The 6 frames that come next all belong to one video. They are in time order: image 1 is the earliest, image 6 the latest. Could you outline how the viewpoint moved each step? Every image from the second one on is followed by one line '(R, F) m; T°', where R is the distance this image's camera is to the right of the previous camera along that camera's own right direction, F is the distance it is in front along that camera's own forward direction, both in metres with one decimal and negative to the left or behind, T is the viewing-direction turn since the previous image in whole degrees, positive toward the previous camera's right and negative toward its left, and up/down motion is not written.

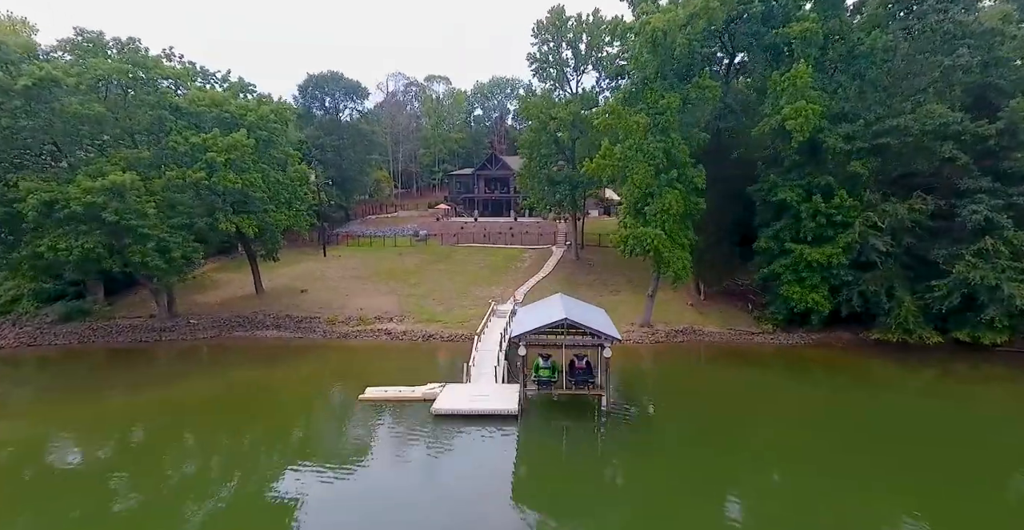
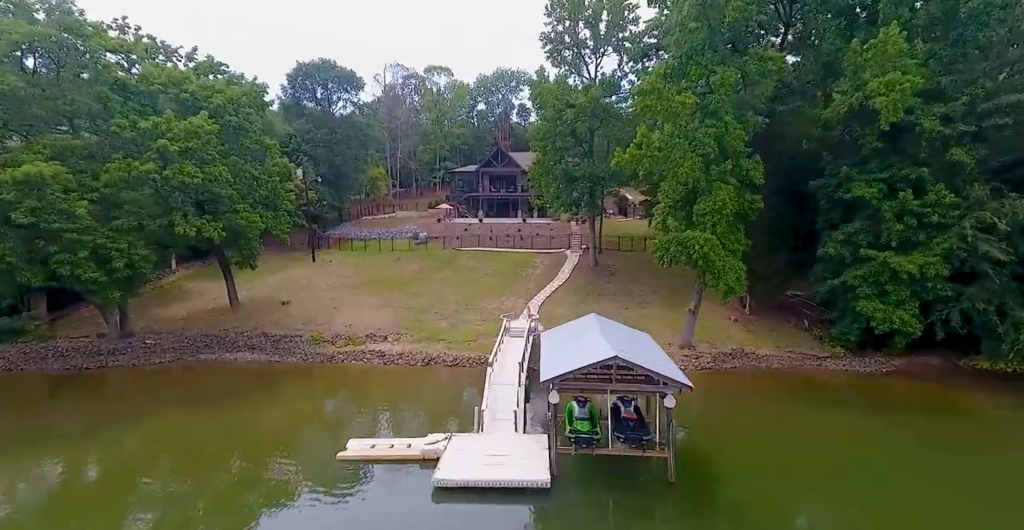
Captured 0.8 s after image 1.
(-0.7, +4.5) m; 0°
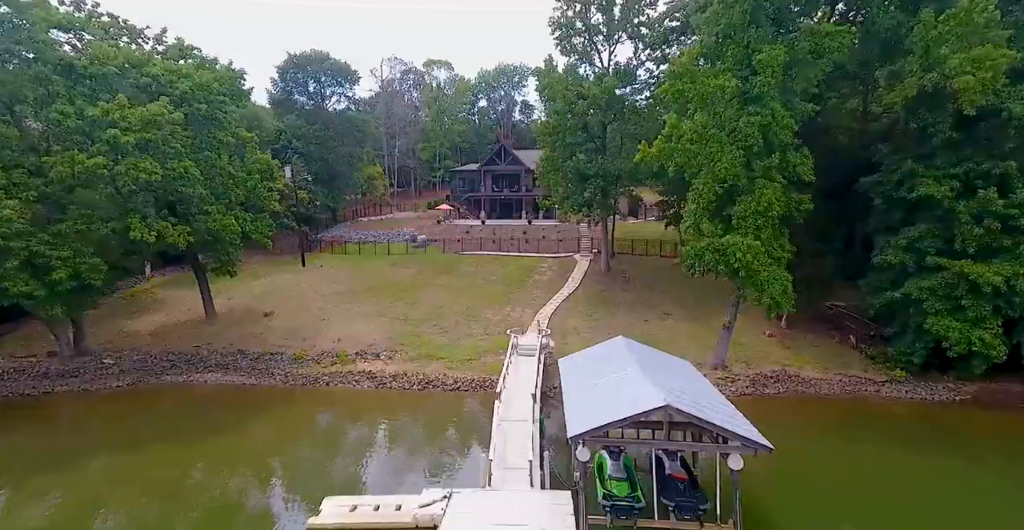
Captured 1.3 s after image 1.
(-0.3, +3.0) m; 0°
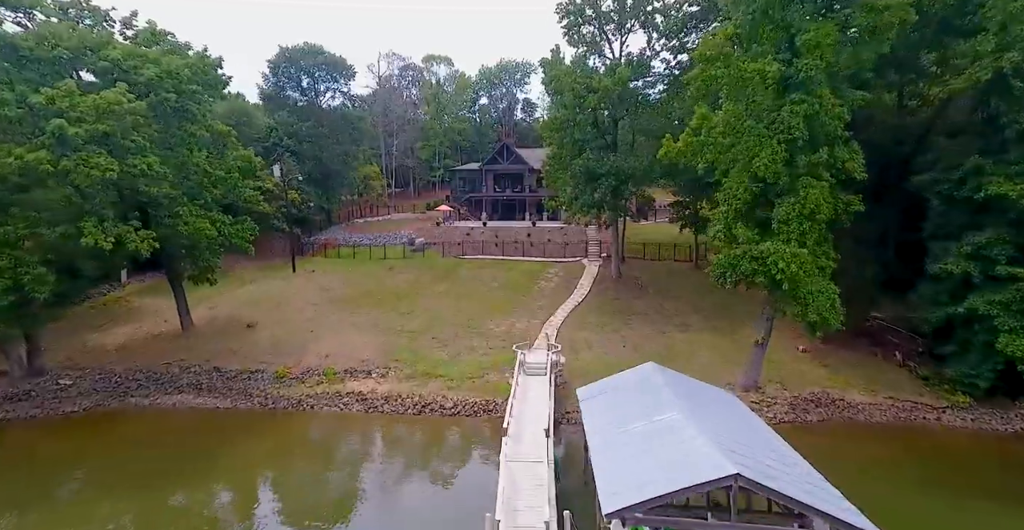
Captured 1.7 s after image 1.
(-0.2, +2.3) m; 0°
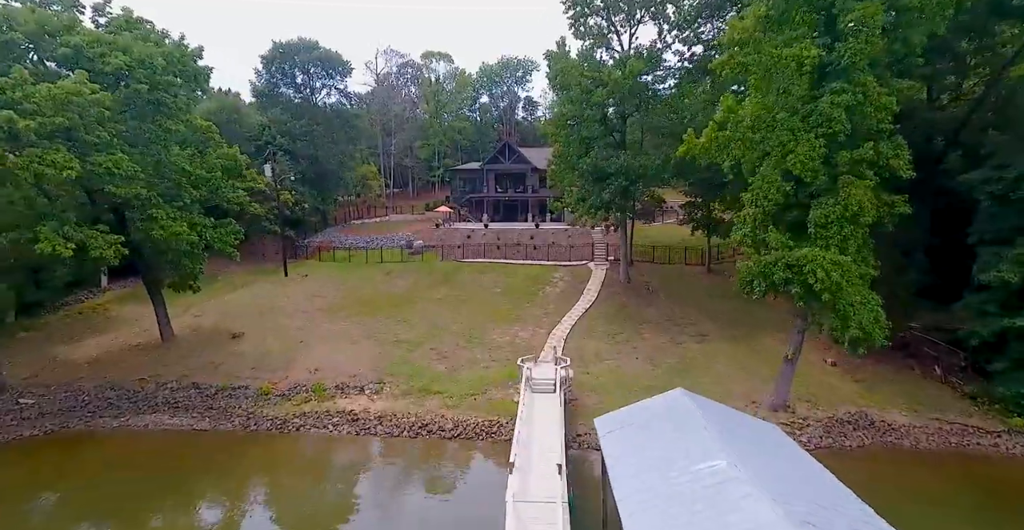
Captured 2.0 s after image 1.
(-0.2, +1.7) m; 0°
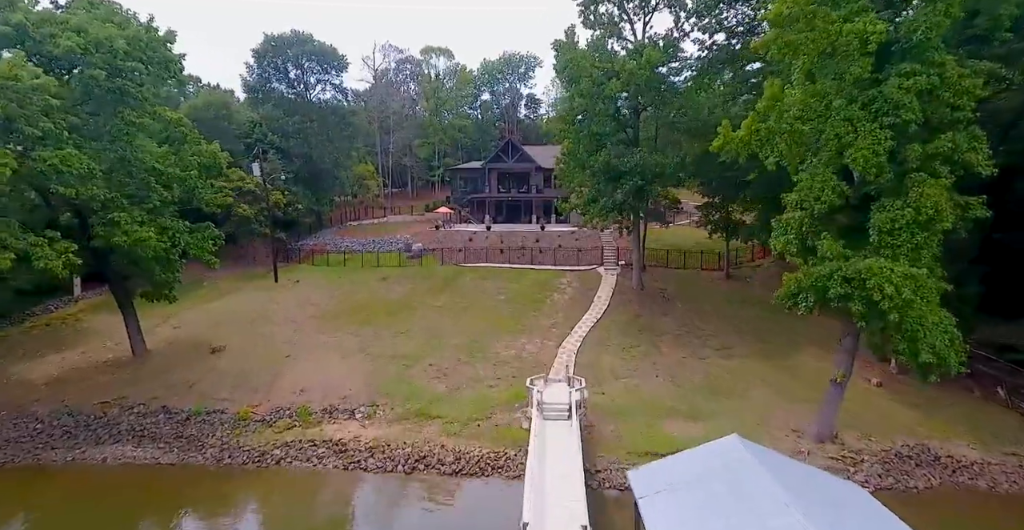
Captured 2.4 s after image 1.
(-0.2, +2.1) m; 0°
